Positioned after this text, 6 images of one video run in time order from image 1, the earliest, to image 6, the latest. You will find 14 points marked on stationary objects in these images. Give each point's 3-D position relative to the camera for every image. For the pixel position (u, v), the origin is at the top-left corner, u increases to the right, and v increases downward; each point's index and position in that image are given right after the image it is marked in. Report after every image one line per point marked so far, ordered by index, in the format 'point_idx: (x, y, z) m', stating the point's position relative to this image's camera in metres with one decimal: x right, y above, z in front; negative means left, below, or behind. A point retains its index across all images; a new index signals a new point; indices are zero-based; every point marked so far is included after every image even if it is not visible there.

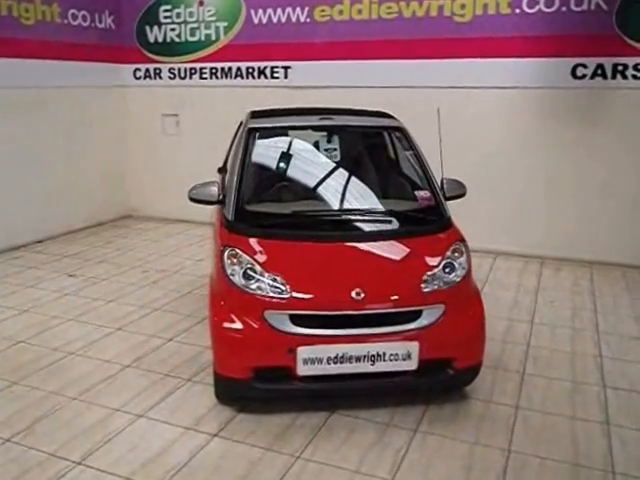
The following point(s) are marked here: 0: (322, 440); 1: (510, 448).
0: (0.0, -0.9, +2.6) m
1: (+0.9, -1.0, +2.6) m
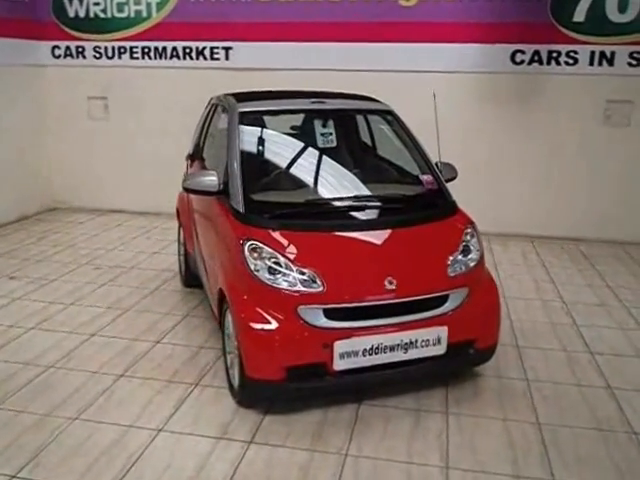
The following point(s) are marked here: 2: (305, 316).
0: (+0.2, -0.9, +2.5) m
1: (+1.1, -0.9, +2.7) m
2: (-0.1, -0.3, +2.5) m
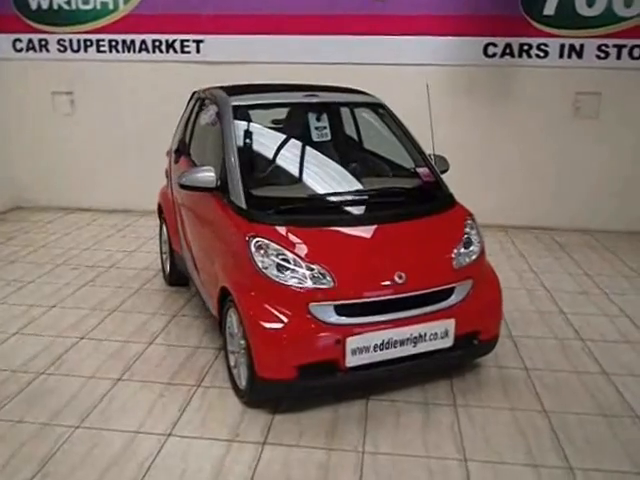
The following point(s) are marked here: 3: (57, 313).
0: (+0.2, -0.9, +2.5) m
1: (+1.1, -0.8, +2.7) m
2: (0.0, -0.3, +2.5) m
3: (-1.8, -0.5, +3.7) m
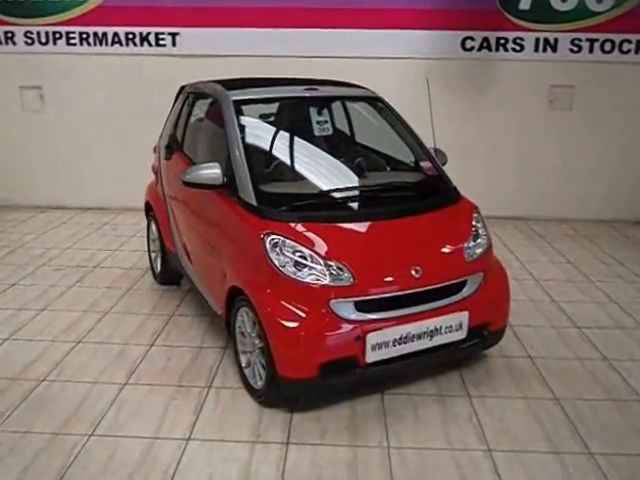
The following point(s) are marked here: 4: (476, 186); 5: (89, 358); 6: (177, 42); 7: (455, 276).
0: (+0.3, -0.8, +2.5) m
1: (+1.2, -0.8, +2.8) m
2: (+0.1, -0.3, +2.4) m
3: (-1.8, -0.5, +3.6) m
4: (+1.8, +0.6, +6.3) m
5: (-1.3, -0.7, +3.1) m
6: (-1.5, +2.1, +6.0) m
7: (+0.7, -0.2, +2.7) m
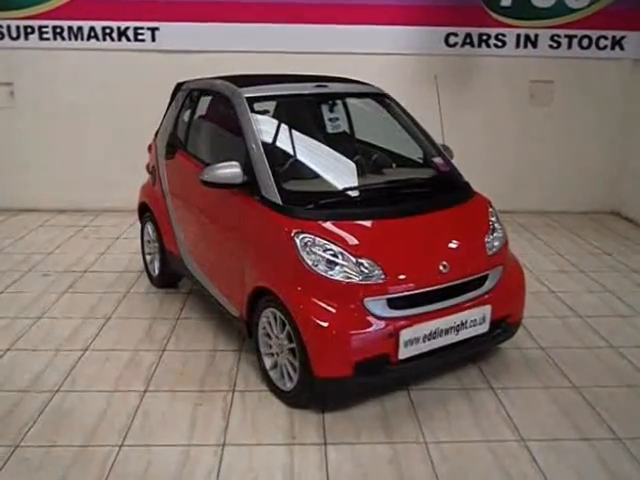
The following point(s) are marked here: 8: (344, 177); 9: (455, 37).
0: (+0.5, -0.8, +2.5) m
1: (+1.3, -0.7, +2.8) m
2: (+0.2, -0.3, +2.4) m
3: (-1.7, -0.5, +3.4) m
4: (+1.6, +0.7, +6.4) m
5: (-1.2, -0.7, +3.0) m
6: (-1.7, +2.1, +5.8) m
7: (+0.8, -0.1, +2.7) m
8: (+0.1, +0.3, +2.9) m
9: (+1.5, +2.2, +6.0) m
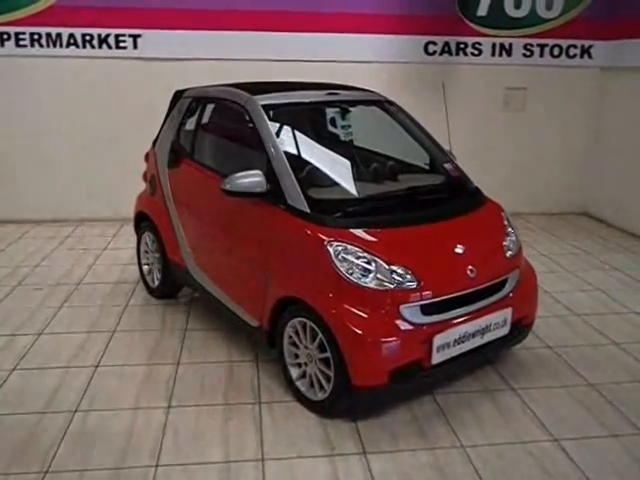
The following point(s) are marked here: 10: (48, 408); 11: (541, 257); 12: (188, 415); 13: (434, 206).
0: (+0.6, -0.8, +2.5) m
1: (+1.4, -0.8, +2.9) m
2: (+0.4, -0.3, +2.4) m
3: (-1.6, -0.6, +3.3) m
4: (+1.4, +0.6, +6.6) m
5: (-1.1, -0.7, +2.9) m
6: (-1.9, +2.0, +5.7) m
7: (+0.9, -0.2, +2.8) m
8: (+0.2, +0.3, +2.9) m
9: (+1.3, +2.2, +6.1) m
10: (-1.3, -0.8, +2.6) m
11: (+2.1, -0.2, +5.2) m
12: (-0.6, -0.8, +2.6) m
13: (+0.6, +0.2, +2.9) m
